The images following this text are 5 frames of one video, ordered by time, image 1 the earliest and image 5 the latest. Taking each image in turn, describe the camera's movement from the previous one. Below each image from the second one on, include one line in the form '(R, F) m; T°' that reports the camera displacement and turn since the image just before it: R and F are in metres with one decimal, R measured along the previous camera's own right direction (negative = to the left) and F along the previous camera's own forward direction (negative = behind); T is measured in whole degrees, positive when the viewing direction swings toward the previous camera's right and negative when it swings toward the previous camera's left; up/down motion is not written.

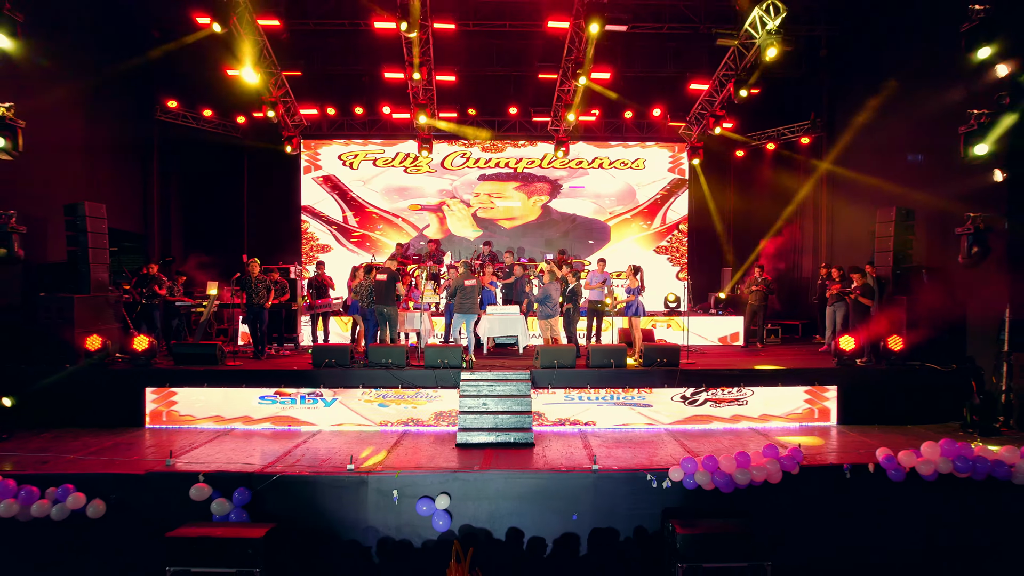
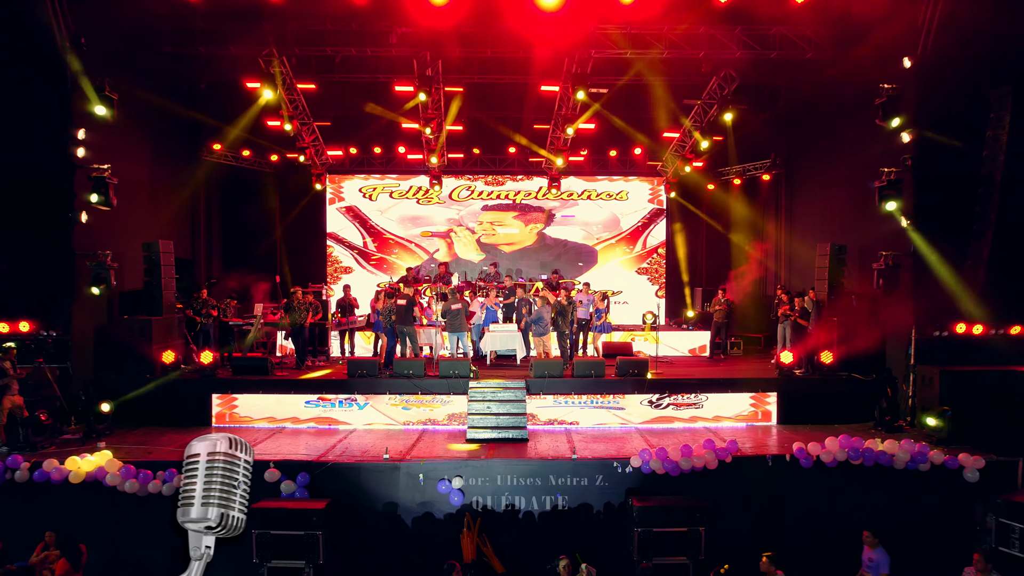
(0.0, -1.7) m; 0°
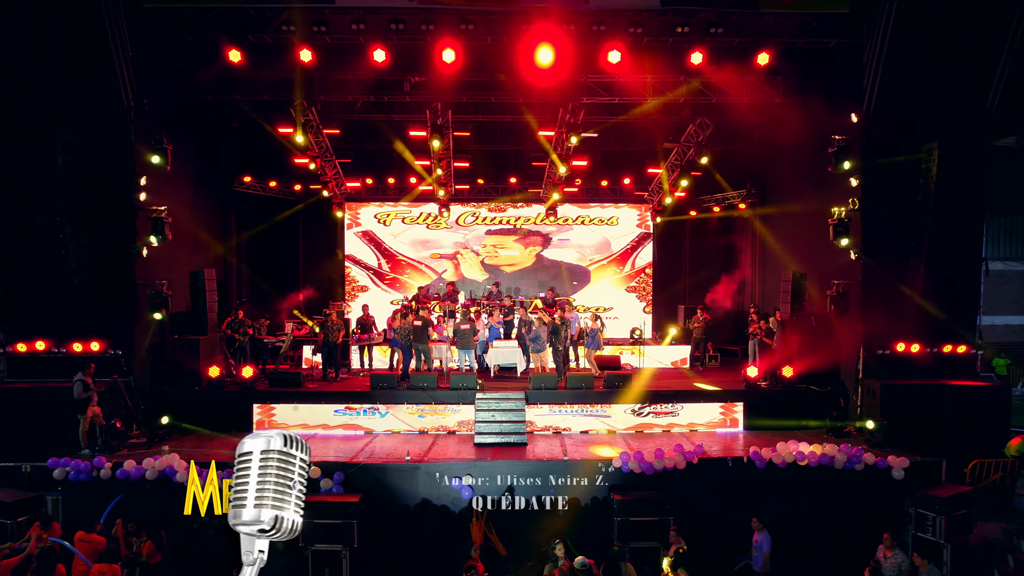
(0.0, -1.4) m; 0°
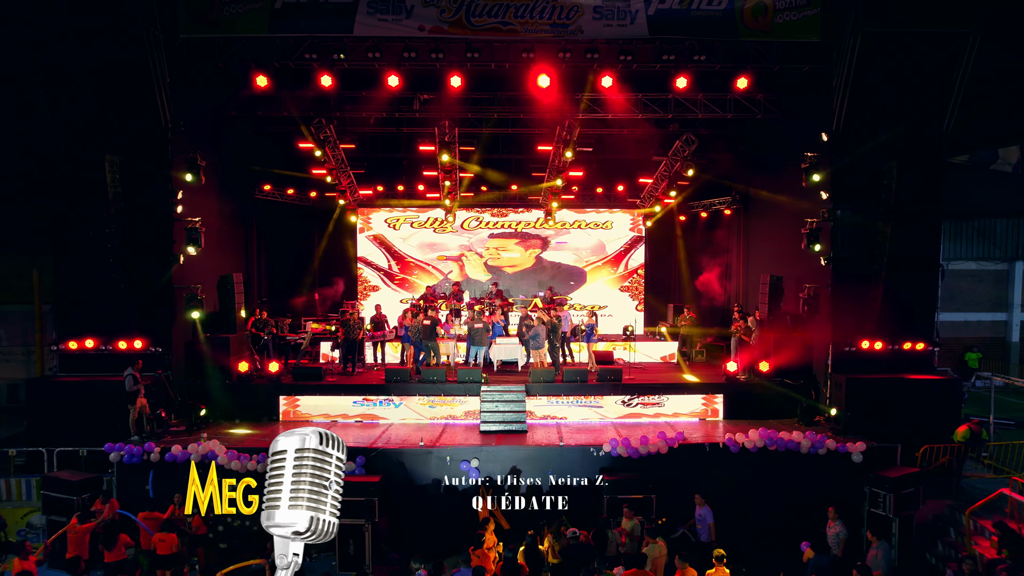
(0.0, -1.1) m; 0°
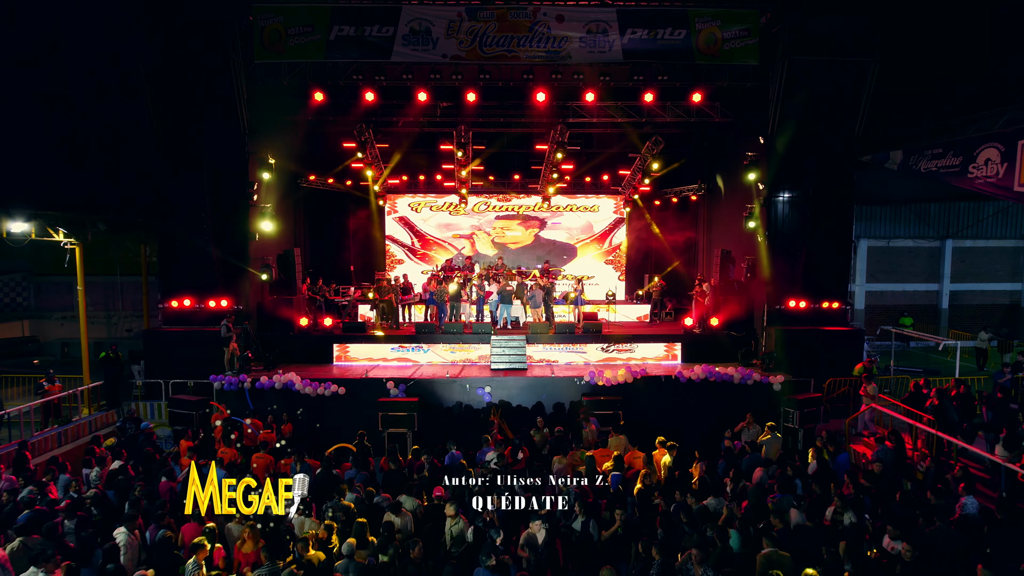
(-0.1, -3.2) m; 0°
